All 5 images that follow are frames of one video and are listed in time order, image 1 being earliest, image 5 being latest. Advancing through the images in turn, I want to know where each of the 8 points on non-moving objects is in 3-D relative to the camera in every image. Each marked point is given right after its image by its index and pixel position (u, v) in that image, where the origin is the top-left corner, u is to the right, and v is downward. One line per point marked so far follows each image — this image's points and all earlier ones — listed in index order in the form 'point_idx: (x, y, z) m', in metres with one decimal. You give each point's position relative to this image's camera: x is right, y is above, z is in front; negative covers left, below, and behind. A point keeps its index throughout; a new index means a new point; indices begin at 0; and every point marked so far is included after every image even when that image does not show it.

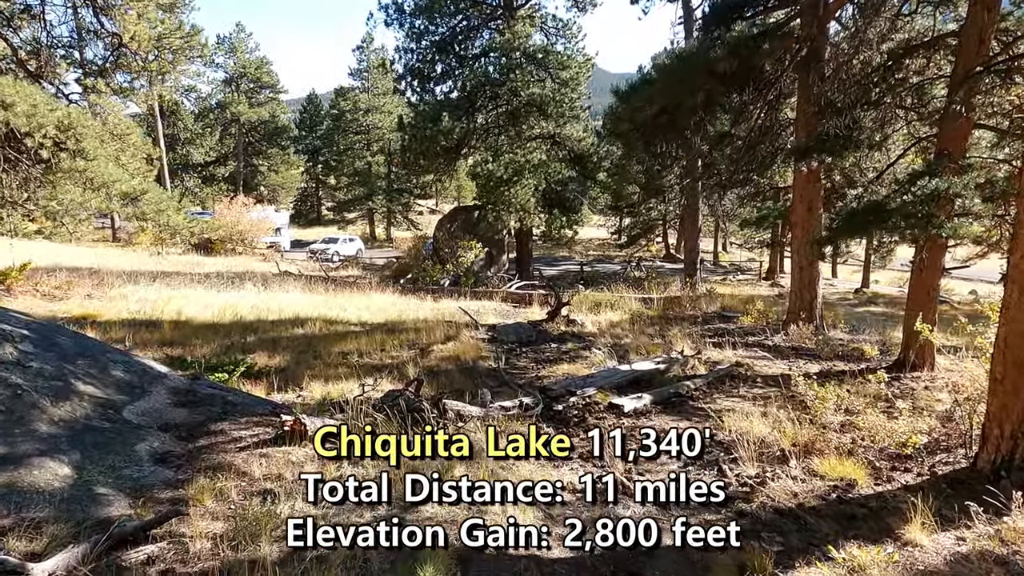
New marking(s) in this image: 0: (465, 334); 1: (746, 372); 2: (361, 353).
0: (-0.6, -0.5, +7.9) m
1: (+2.1, -0.8, +6.1) m
2: (-1.5, -0.6, +6.5) m
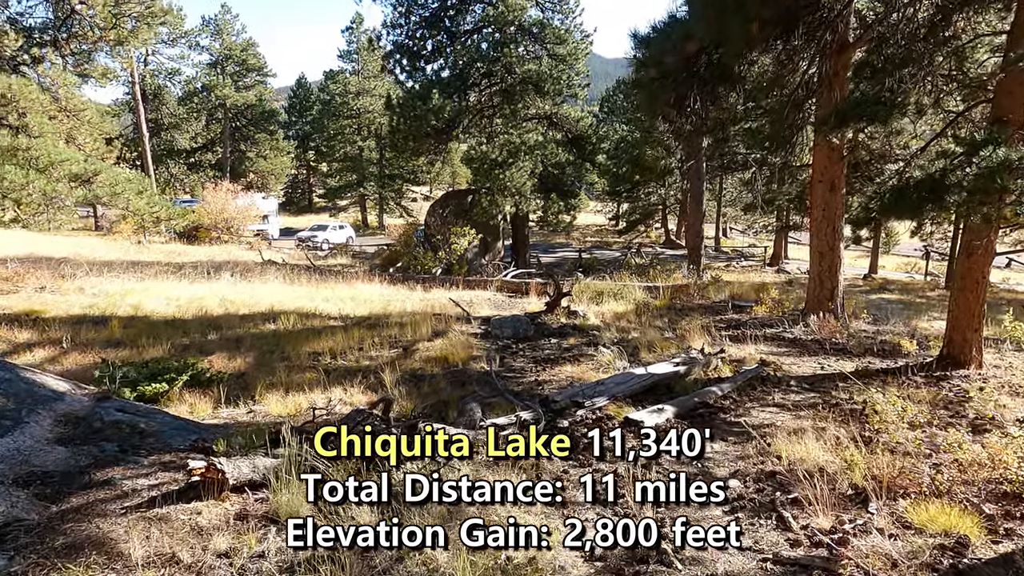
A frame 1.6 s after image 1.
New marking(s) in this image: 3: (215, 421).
0: (-0.6, -0.4, +7.1) m
1: (+2.1, -0.7, +5.3) m
2: (-1.5, -0.6, +5.7) m
3: (-1.6, -0.7, +3.7) m
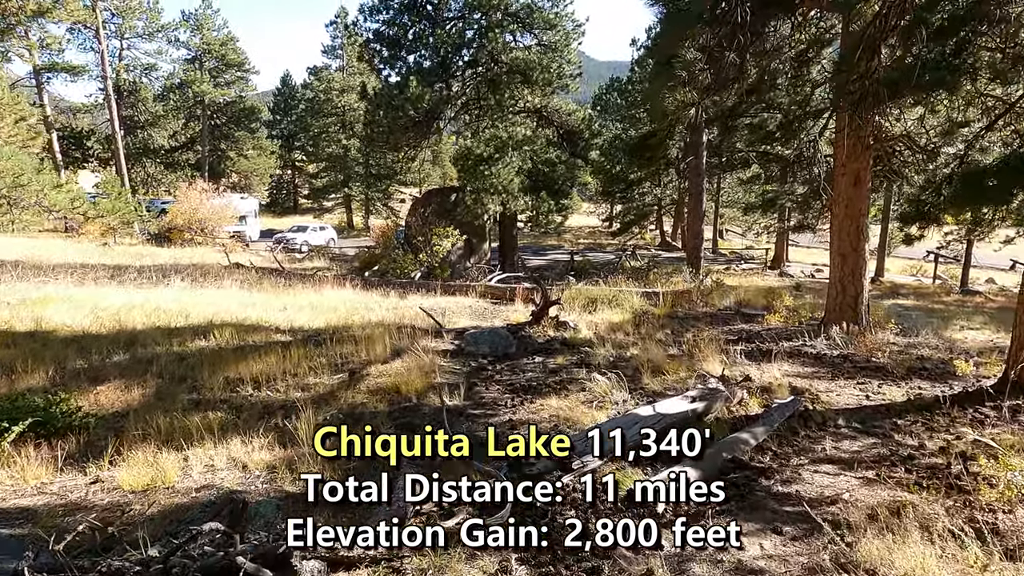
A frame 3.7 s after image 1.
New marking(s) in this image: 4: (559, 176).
0: (-0.8, -0.5, +6.0) m
1: (+1.9, -0.7, +4.2) m
2: (-1.7, -0.6, +4.6) m
3: (-1.8, -0.8, +2.5) m
4: (+1.1, +2.7, +16.0) m
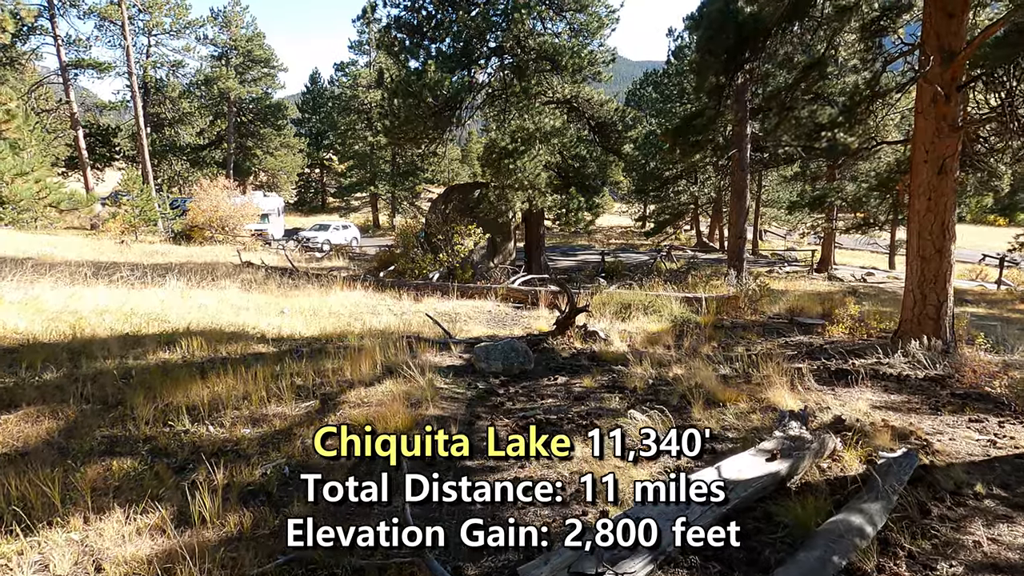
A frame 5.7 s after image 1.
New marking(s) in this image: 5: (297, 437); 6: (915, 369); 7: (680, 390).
0: (-0.7, -0.6, +5.0) m
1: (+1.9, -0.8, +3.0) m
2: (-1.7, -0.7, +3.6) m
3: (-1.8, -0.8, +1.6) m
4: (+1.7, +2.6, +14.9) m
5: (-1.0, -0.7, +3.2) m
6: (+3.5, -0.7, +5.8) m
7: (+1.1, -0.7, +4.4) m
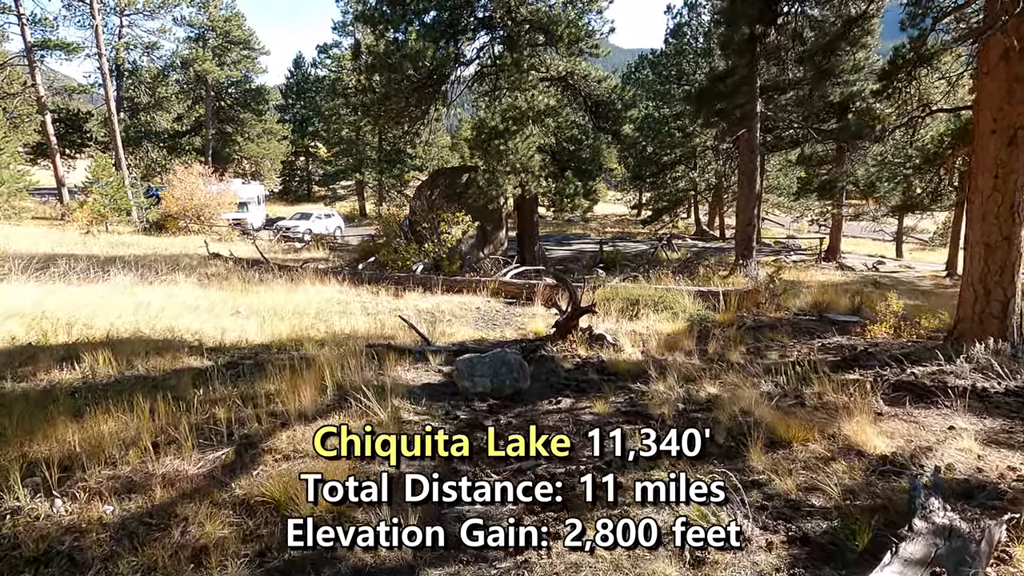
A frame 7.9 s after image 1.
0: (-0.7, -0.5, +3.9) m
1: (+1.9, -0.8, +2.0) m
2: (-1.7, -0.7, +2.5) m
3: (-1.9, -0.9, +0.5) m
4: (+1.5, +2.8, +13.8) m
5: (-1.1, -0.7, +2.1) m
6: (+3.4, -0.6, +4.7) m
7: (+1.1, -0.7, +3.3) m
